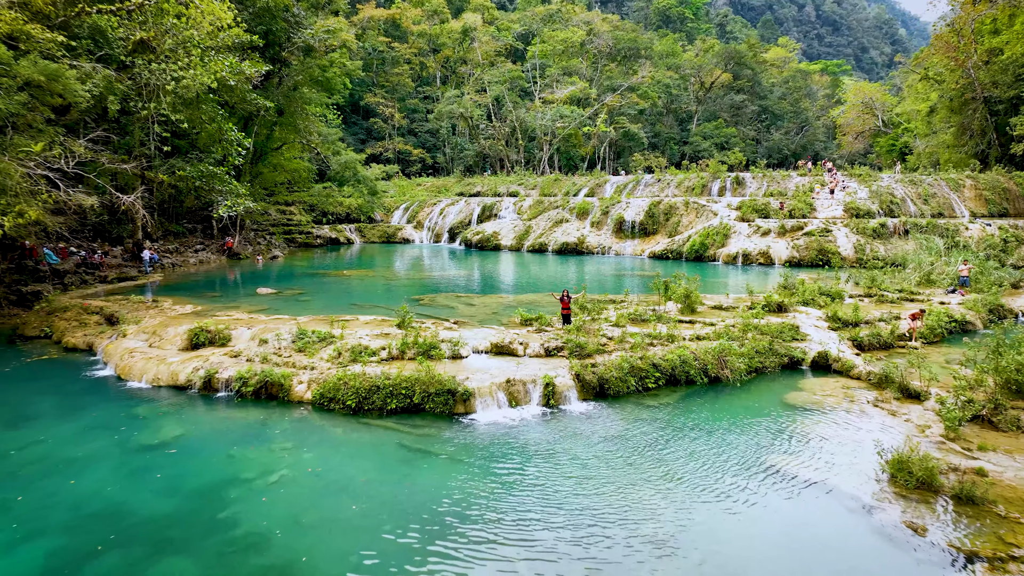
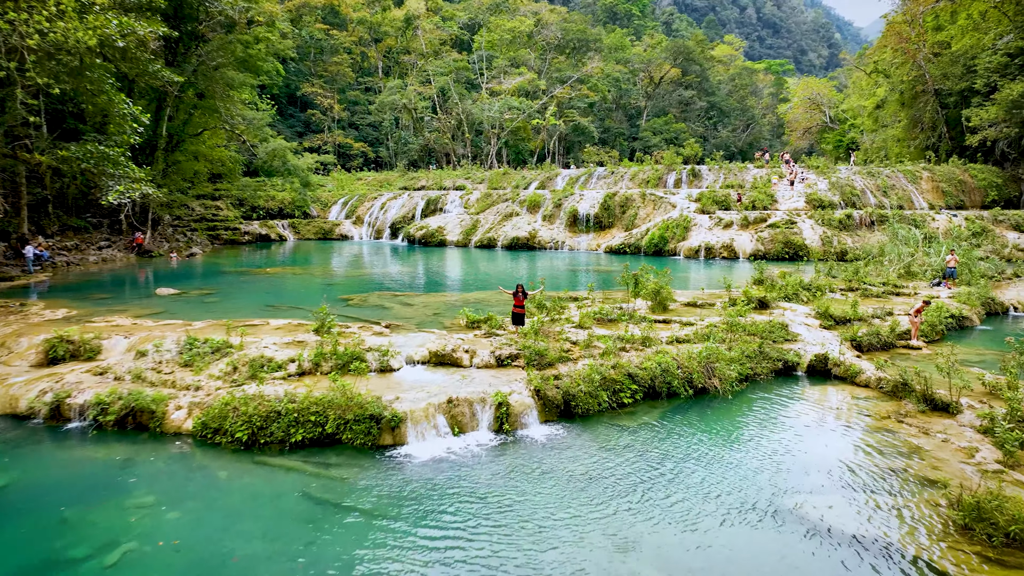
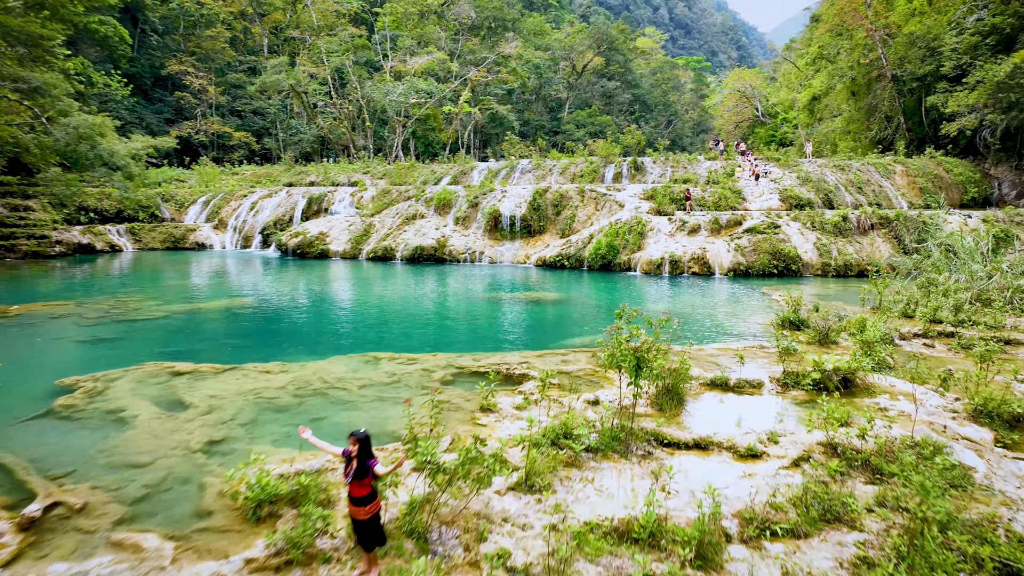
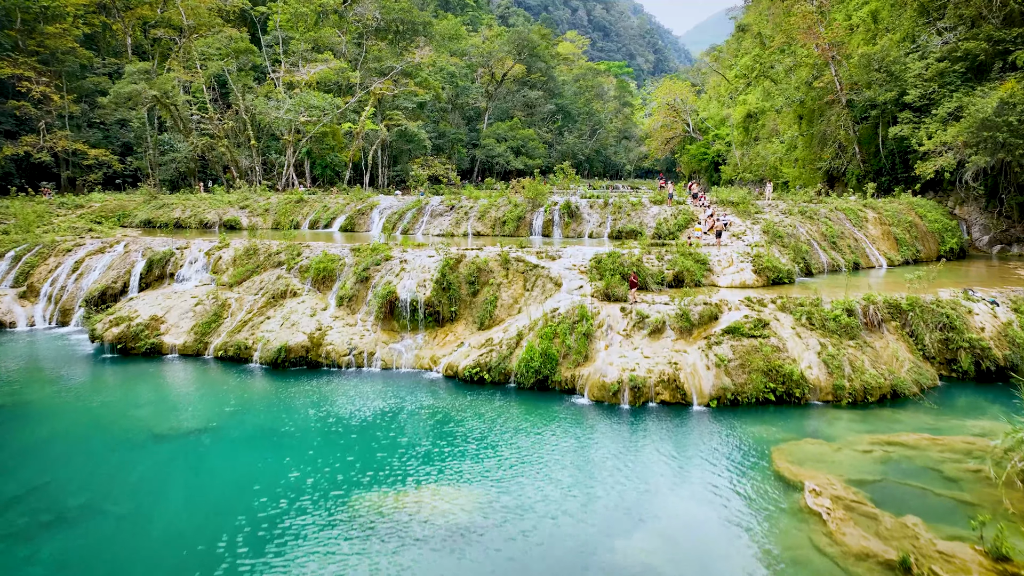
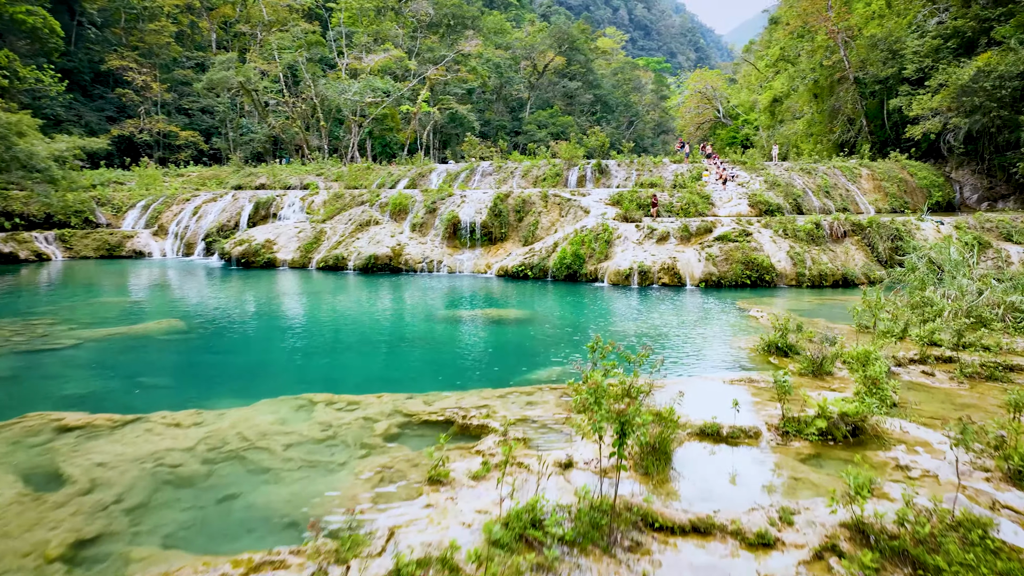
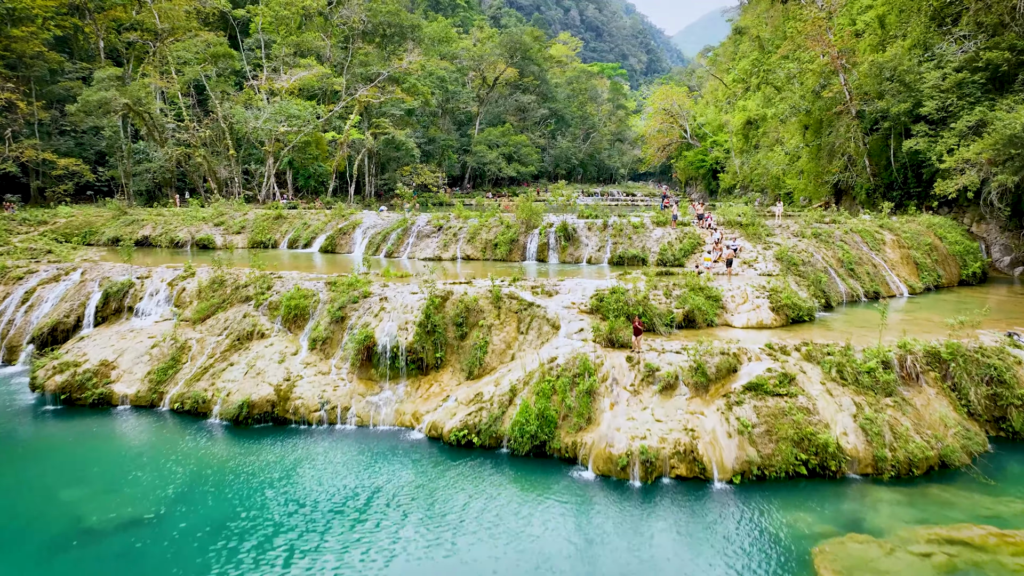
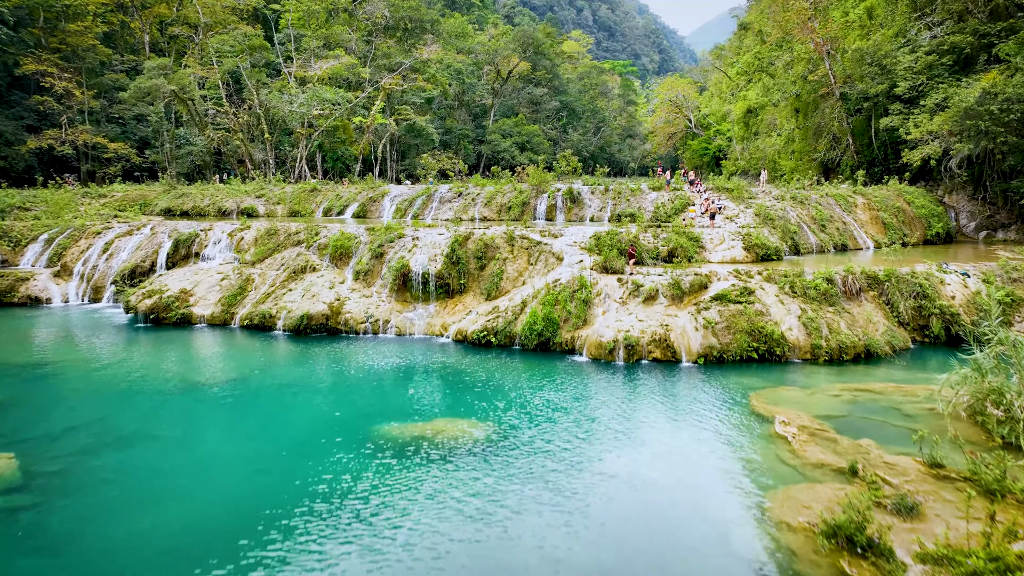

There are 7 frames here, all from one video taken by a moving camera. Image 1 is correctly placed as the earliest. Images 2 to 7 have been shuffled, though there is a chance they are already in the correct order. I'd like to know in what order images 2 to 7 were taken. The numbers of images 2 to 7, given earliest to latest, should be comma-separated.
2, 3, 5, 7, 4, 6
